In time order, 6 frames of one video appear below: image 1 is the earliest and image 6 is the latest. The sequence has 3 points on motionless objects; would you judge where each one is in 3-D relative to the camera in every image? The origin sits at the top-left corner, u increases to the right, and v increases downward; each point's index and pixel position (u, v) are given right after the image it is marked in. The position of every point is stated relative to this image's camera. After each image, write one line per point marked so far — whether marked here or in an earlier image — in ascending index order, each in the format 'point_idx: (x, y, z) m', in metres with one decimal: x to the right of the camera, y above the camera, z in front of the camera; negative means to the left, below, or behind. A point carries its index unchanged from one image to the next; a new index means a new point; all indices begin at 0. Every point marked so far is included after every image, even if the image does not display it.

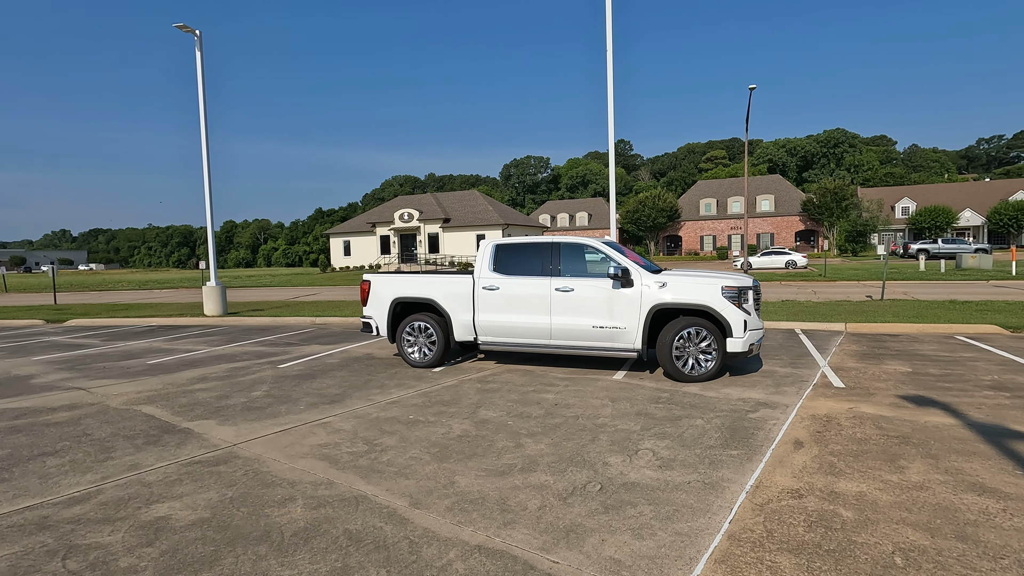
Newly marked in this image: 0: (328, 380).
0: (-2.7, -1.3, +7.8) m
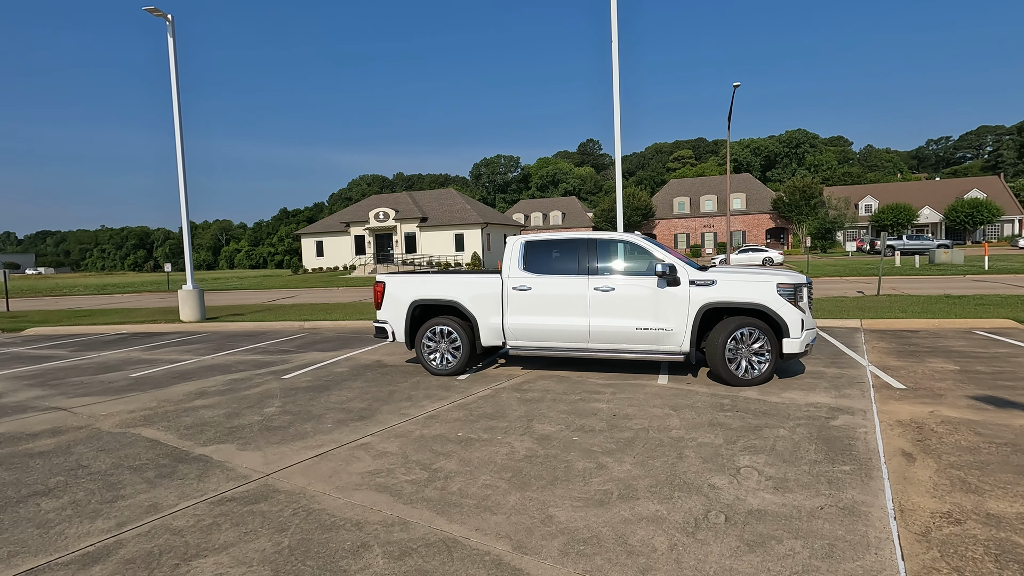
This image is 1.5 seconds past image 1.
0: (-2.2, -1.4, +7.1) m
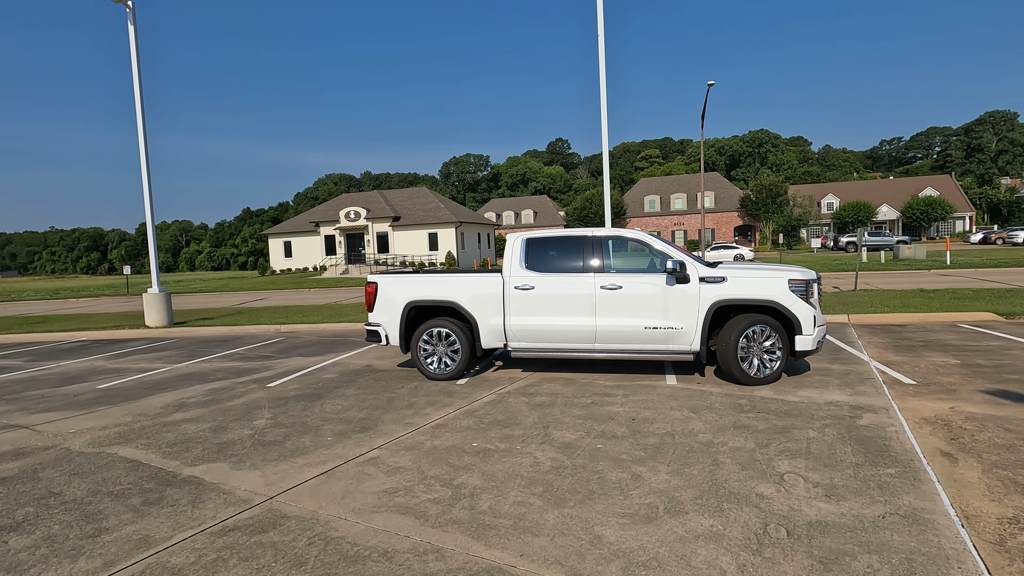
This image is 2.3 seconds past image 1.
0: (-2.1, -1.4, +6.6) m
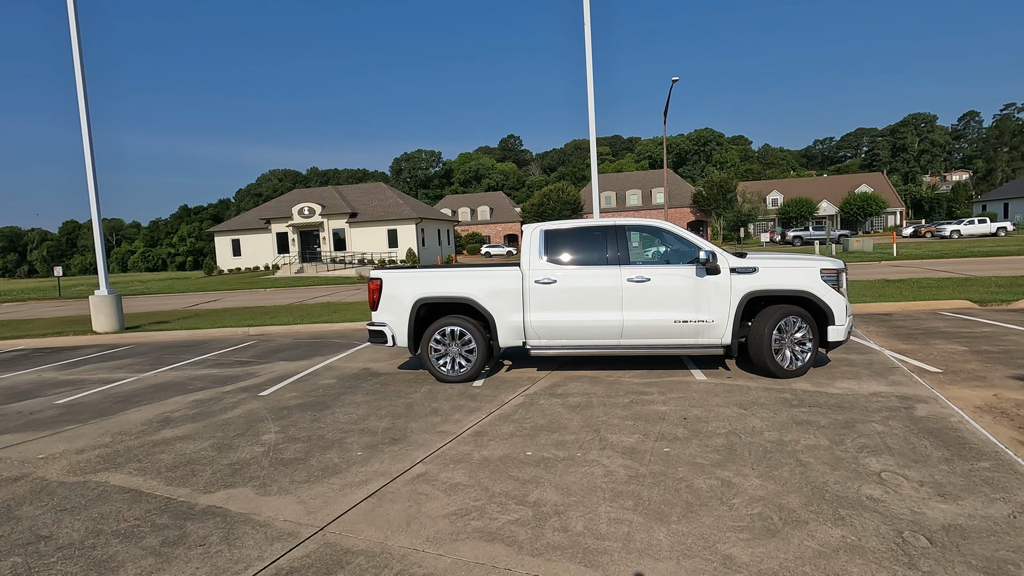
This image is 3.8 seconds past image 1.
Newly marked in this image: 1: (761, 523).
0: (-1.8, -1.4, +6.0) m
1: (+1.5, -1.4, +3.2) m
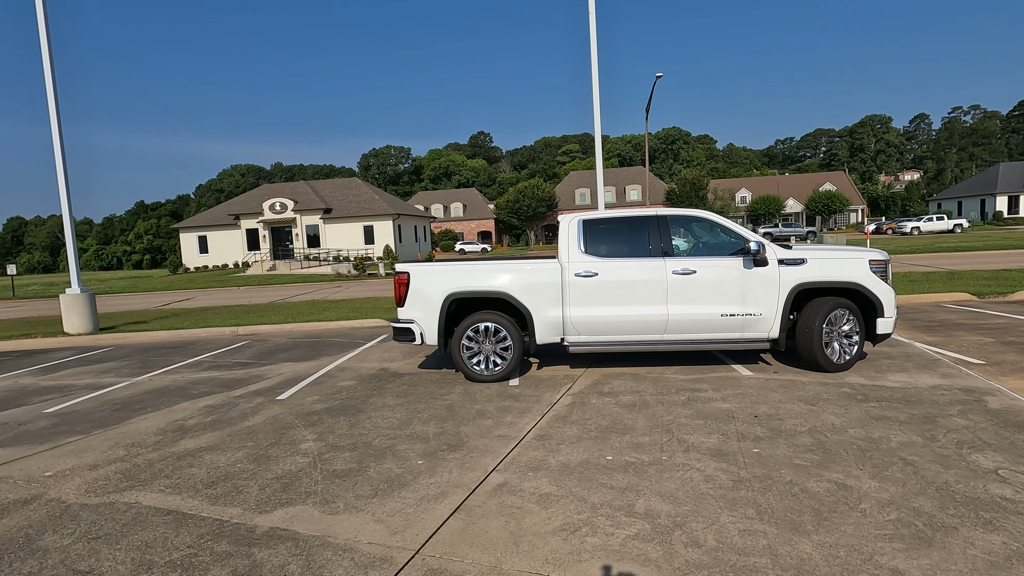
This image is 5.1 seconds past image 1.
0: (-1.3, -1.3, +5.6) m
1: (+2.2, -1.3, +2.9) m
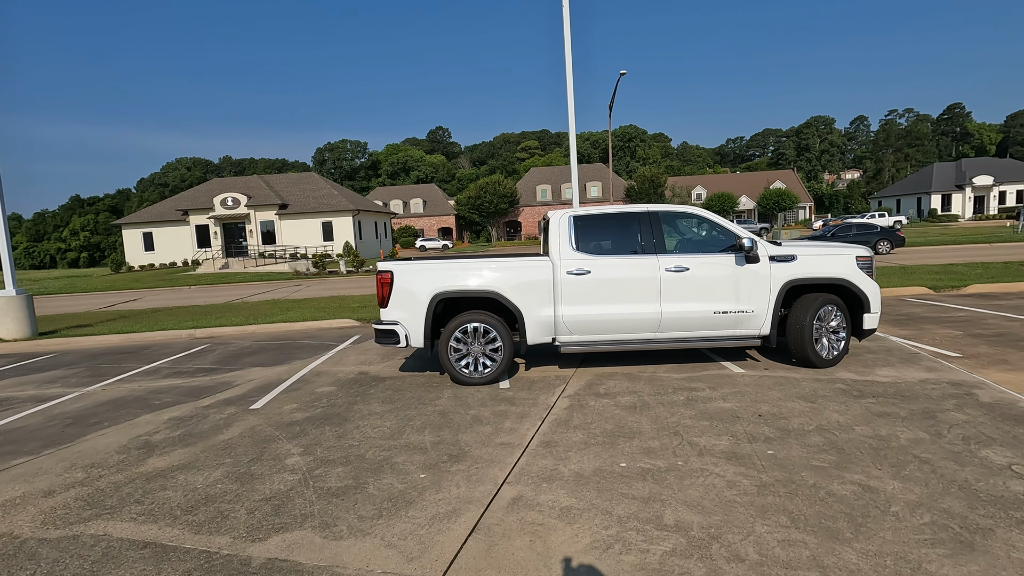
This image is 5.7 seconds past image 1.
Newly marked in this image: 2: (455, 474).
0: (-1.3, -1.3, +5.2) m
1: (+2.3, -1.3, +2.9) m
2: (-0.4, -1.4, +3.9) m
